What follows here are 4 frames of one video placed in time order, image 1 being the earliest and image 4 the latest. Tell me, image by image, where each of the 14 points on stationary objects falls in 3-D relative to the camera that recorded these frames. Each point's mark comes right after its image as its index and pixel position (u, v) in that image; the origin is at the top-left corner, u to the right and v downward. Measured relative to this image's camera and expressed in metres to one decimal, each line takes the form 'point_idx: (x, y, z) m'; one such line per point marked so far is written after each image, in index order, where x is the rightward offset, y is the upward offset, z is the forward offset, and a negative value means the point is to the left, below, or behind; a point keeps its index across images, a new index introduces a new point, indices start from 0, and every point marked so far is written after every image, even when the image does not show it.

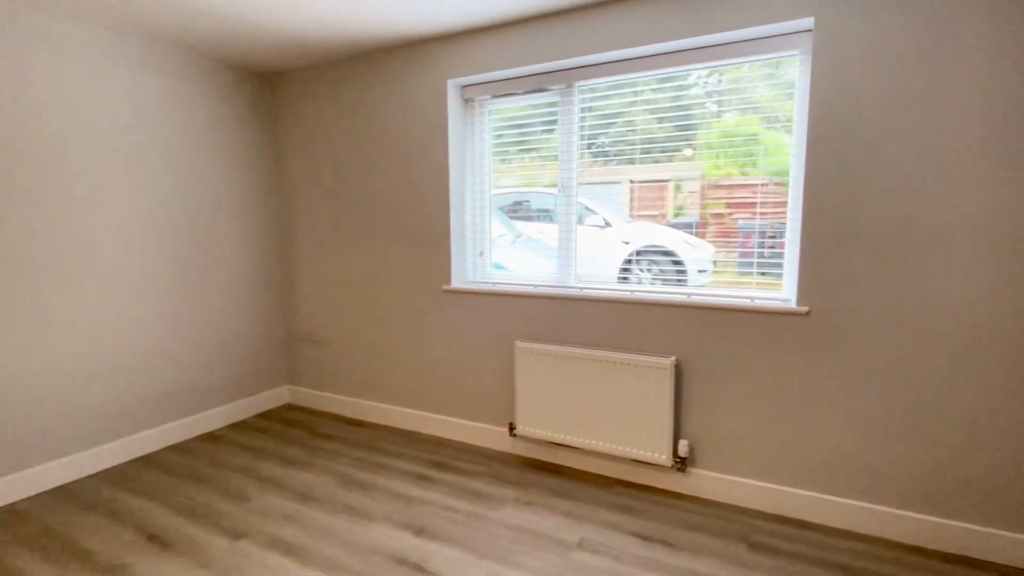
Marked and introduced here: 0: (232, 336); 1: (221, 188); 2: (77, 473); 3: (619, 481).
0: (-1.8, -0.3, +3.3) m
1: (-1.8, +0.6, +3.2) m
2: (-2.2, -0.9, +2.6) m
3: (+0.5, -1.0, +2.5) m
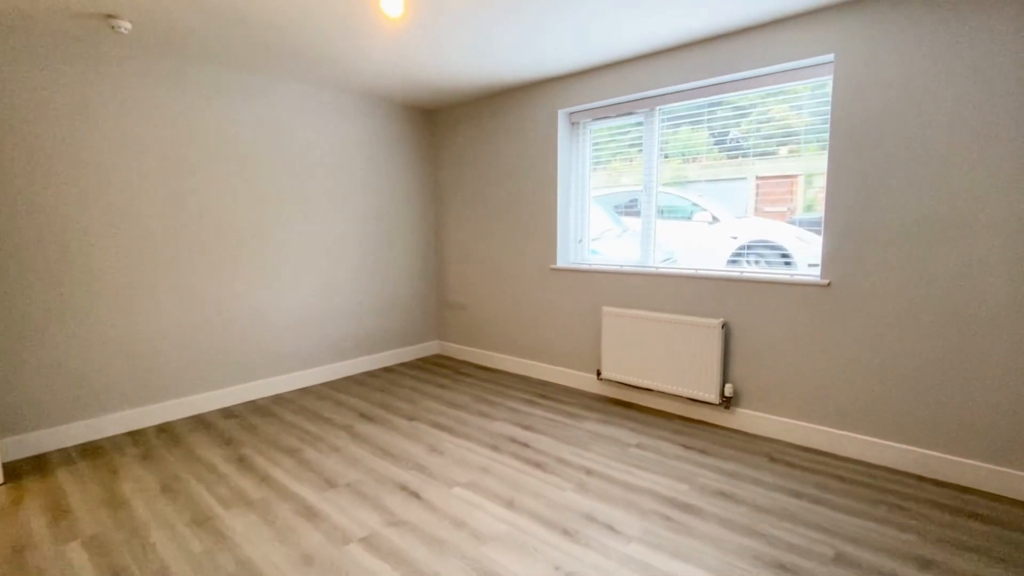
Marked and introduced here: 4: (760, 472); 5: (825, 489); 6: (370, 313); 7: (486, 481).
0: (-1.0, -0.1, +4.6) m
1: (-1.0, +0.8, +4.5) m
2: (-1.6, -0.7, +4.0) m
3: (+1.1, -0.8, +3.3) m
4: (+1.2, -0.9, +2.5) m
5: (+1.5, -1.0, +2.4) m
6: (-1.2, -0.2, +4.3) m
7: (-0.1, -0.9, +2.4) m
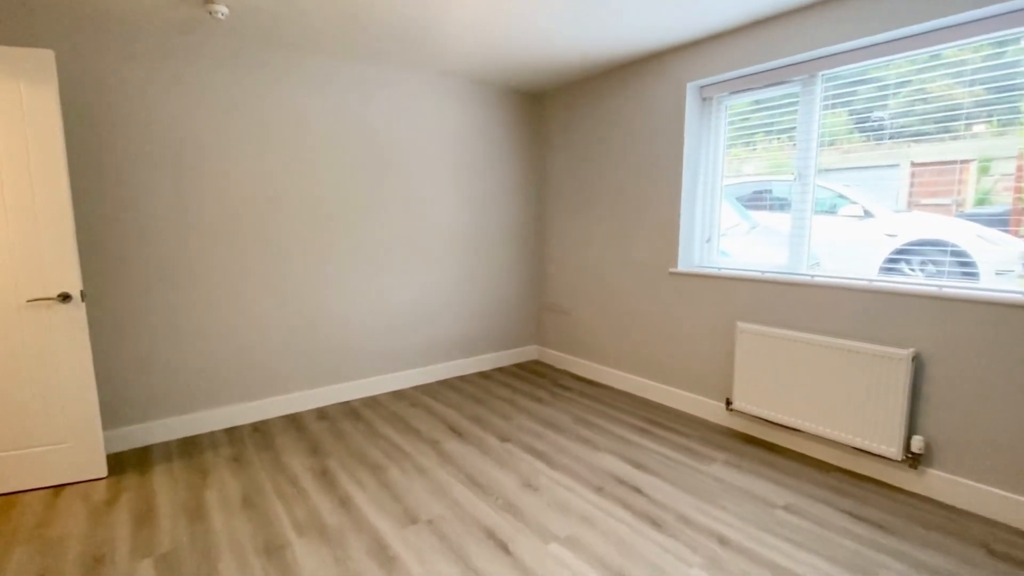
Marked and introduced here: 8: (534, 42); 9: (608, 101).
0: (-0.1, -0.1, +4.3) m
1: (-0.1, +0.8, +4.1) m
2: (-0.8, -0.7, +3.8) m
3: (+1.7, -0.9, +2.5) m
4: (+1.7, -1.0, +1.8) m
5: (+1.9, -1.1, +1.6) m
6: (-0.4, -0.2, +4.1) m
7: (+0.3, -1.0, +2.0) m
8: (+0.1, +1.5, +3.1) m
9: (+0.7, +1.4, +3.7) m
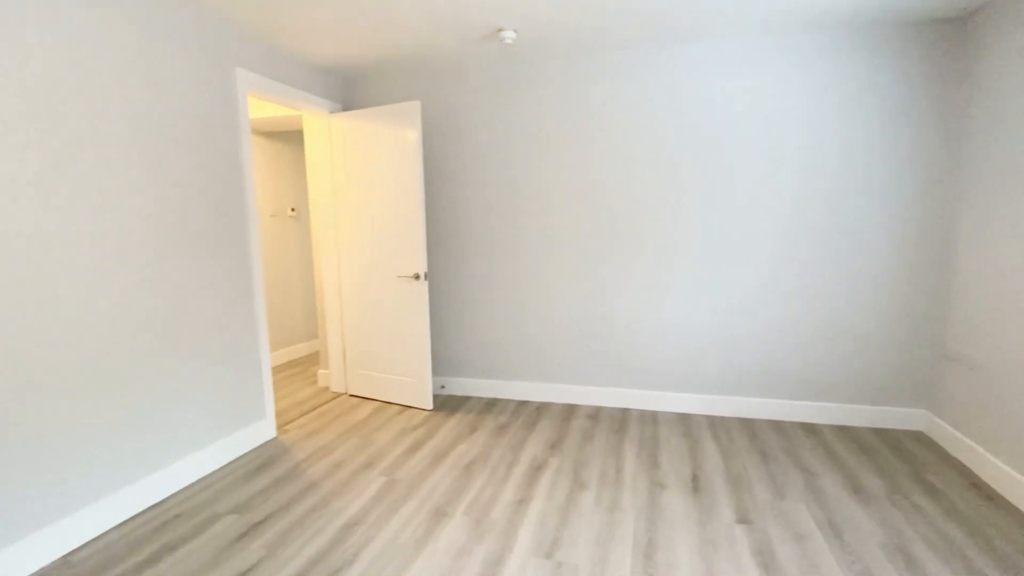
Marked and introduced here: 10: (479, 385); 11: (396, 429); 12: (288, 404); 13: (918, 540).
0: (+2.1, -0.3, +3.0) m
1: (+2.1, +0.7, +2.9) m
2: (+1.2, -0.8, +3.3) m
3: (+1.8, -1.2, +0.6) m
4: (+1.2, -1.2, +0.1) m
5: (+1.2, -1.3, -0.2) m
6: (+1.7, -0.3, +3.1) m
7: (+0.5, -1.1, +1.3) m
8: (+1.5, +1.4, +2.0) m
9: (+2.3, +1.1, +1.9) m
10: (-0.2, -0.7, +3.6) m
11: (-0.7, -0.9, +3.1) m
12: (-1.6, -0.8, +3.5) m
13: (+1.6, -1.0, +1.9) m
